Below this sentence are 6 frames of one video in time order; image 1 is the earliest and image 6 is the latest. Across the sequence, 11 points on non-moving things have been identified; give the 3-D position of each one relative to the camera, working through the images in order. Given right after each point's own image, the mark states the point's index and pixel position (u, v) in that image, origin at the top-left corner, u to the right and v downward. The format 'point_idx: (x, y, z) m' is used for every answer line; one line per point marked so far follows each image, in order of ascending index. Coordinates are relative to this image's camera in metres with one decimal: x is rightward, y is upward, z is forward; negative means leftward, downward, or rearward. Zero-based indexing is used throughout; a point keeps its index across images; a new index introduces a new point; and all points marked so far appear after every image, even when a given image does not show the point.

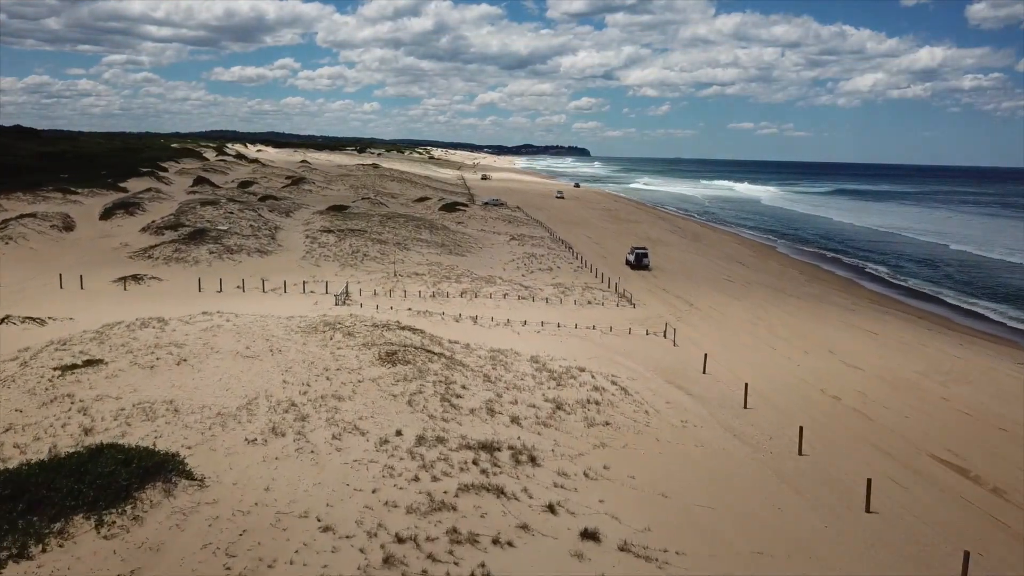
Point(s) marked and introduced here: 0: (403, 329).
0: (-2.4, -0.9, +17.5) m
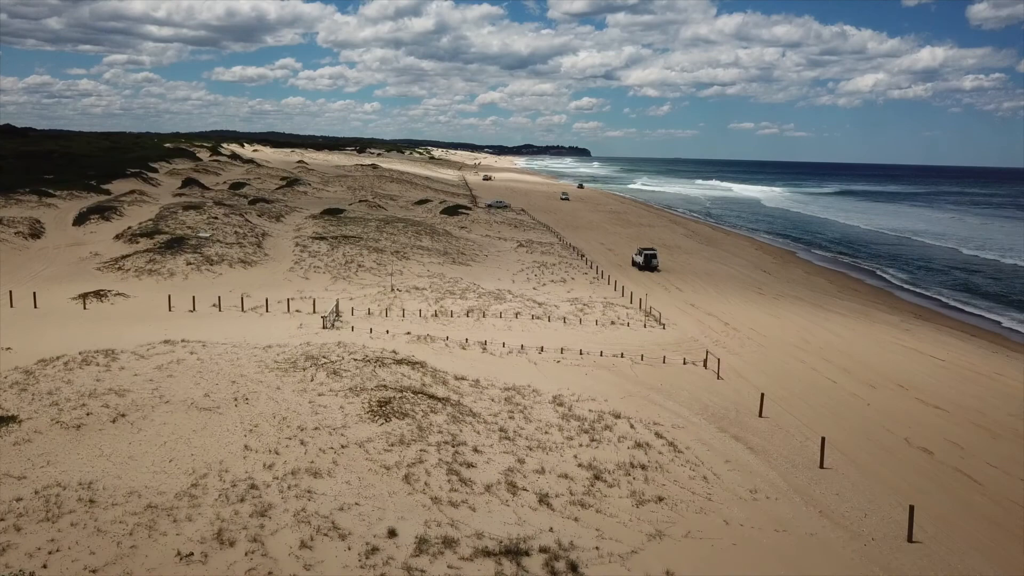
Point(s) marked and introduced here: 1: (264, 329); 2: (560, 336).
0: (-2.0, -1.4, +14.6) m
1: (-5.8, -1.0, +18.9) m
2: (+1.1, -1.2, +19.4) m
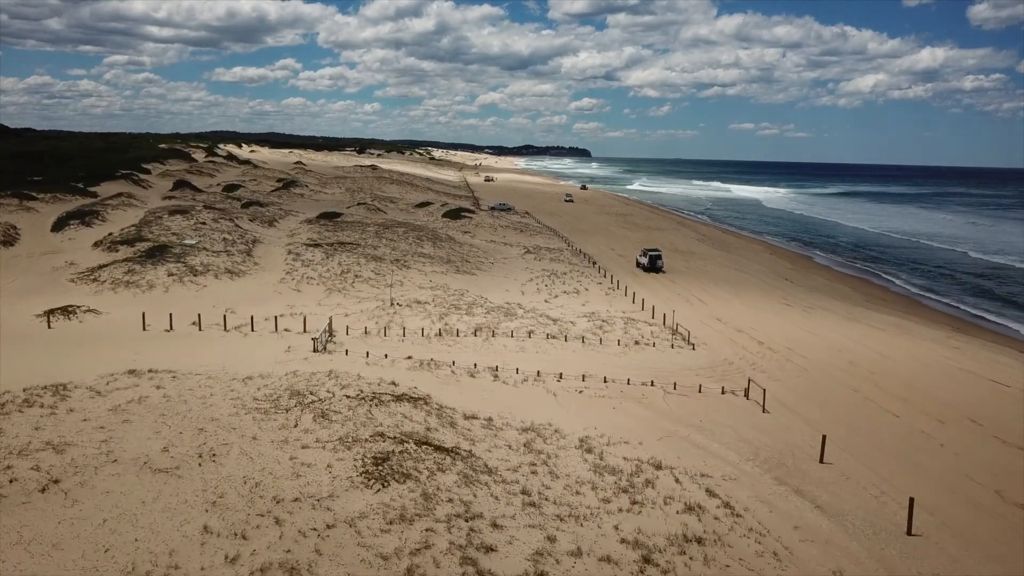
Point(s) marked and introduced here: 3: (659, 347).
0: (-1.7, -1.8, +12.5) m
1: (-5.5, -1.4, +16.8) m
2: (+1.5, -1.6, +17.2) m
3: (+3.4, -1.4, +18.9) m
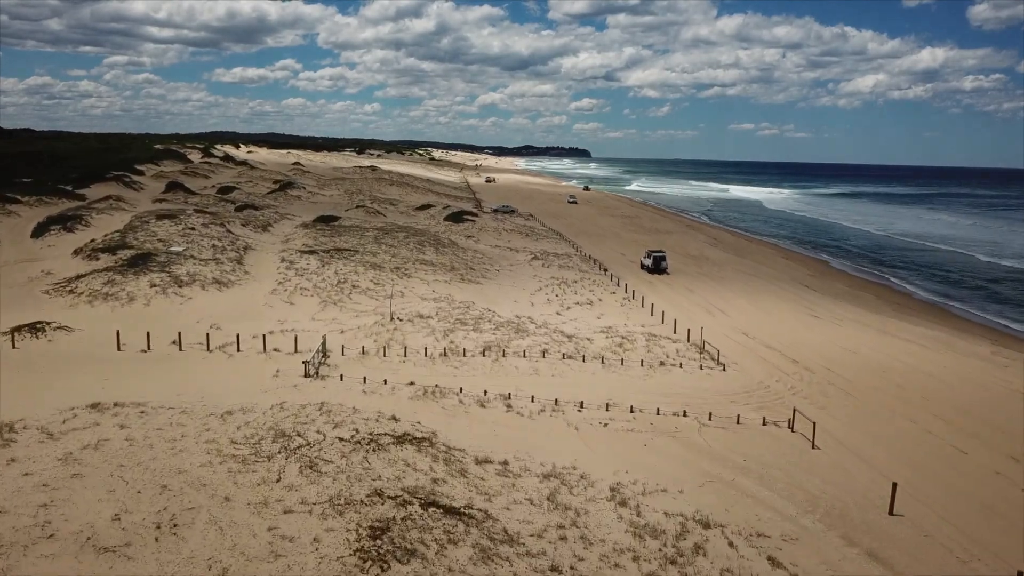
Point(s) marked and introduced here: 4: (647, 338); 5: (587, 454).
0: (-1.5, -2.1, +10.8) m
1: (-5.2, -1.7, +15.0) m
2: (+1.7, -1.9, +15.5) m
3: (+3.7, -1.7, +17.2) m
4: (+3.3, -1.2, +19.4) m
5: (+1.1, -2.5, +12.2) m
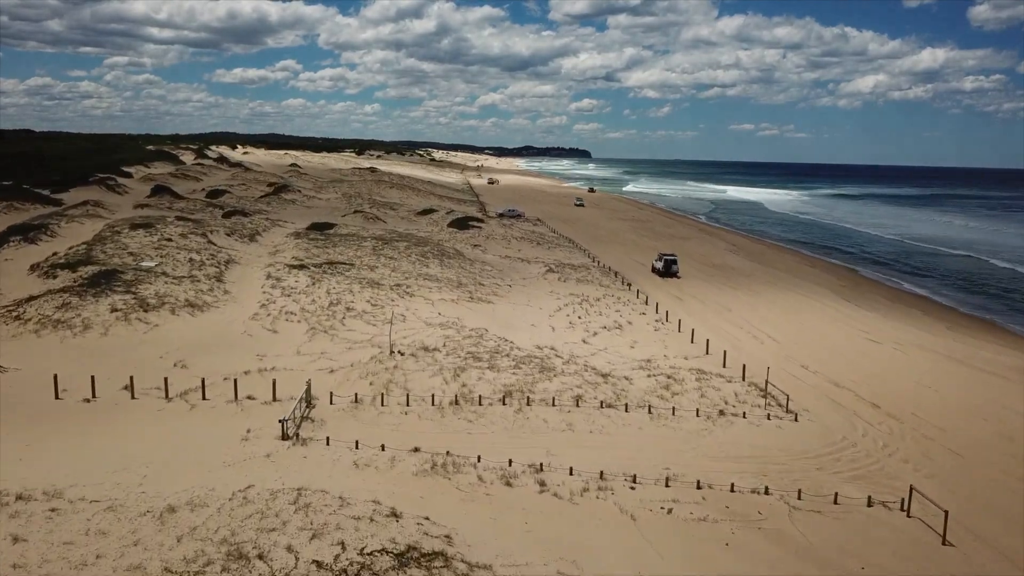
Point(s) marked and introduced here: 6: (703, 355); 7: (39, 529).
0: (-1.0, -2.7, +7.6) m
1: (-4.8, -2.3, +11.9) m
2: (+2.2, -2.5, +12.4) m
3: (+4.2, -2.3, +14.0) m
4: (+3.7, -1.8, +16.3) m
5: (+1.6, -3.1, +9.1) m
6: (+4.4, -1.6, +18.6) m
7: (-4.8, -2.4, +8.3) m
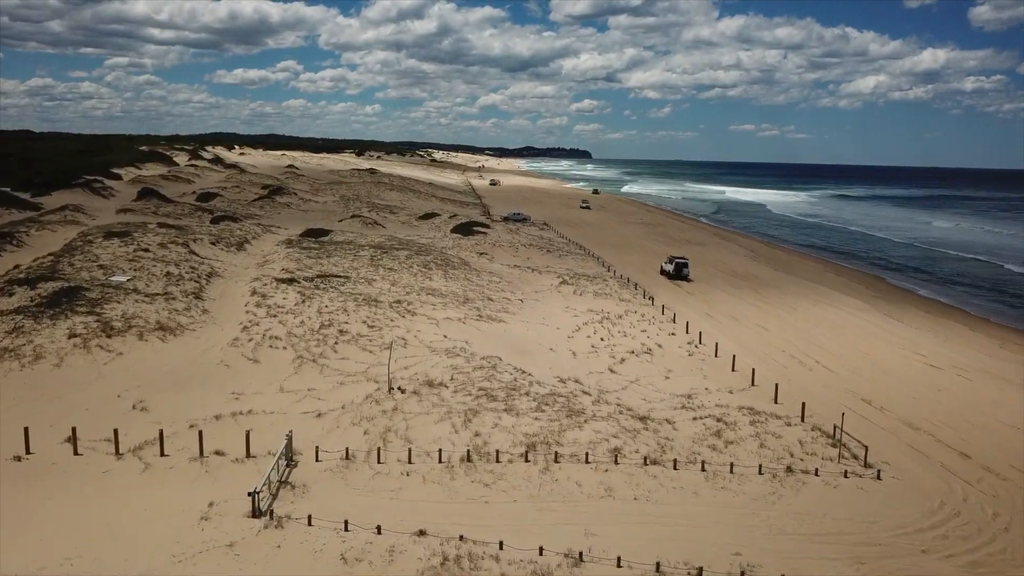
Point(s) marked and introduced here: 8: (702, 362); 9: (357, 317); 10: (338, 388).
0: (-0.6, -3.1, +5.2) m
1: (-4.4, -2.7, +9.4) m
2: (+2.5, -2.9, +9.9) m
3: (+4.5, -2.7, +11.6) m
4: (+4.1, -2.2, +13.8) m
5: (+1.9, -3.5, +6.6) m
6: (+4.8, -2.0, +16.1) m
7: (-4.5, -2.9, +5.8) m
8: (+4.3, -1.6, +18.3) m
9: (-3.7, -0.7, +19.4) m
10: (-3.1, -1.8, +14.5) m
